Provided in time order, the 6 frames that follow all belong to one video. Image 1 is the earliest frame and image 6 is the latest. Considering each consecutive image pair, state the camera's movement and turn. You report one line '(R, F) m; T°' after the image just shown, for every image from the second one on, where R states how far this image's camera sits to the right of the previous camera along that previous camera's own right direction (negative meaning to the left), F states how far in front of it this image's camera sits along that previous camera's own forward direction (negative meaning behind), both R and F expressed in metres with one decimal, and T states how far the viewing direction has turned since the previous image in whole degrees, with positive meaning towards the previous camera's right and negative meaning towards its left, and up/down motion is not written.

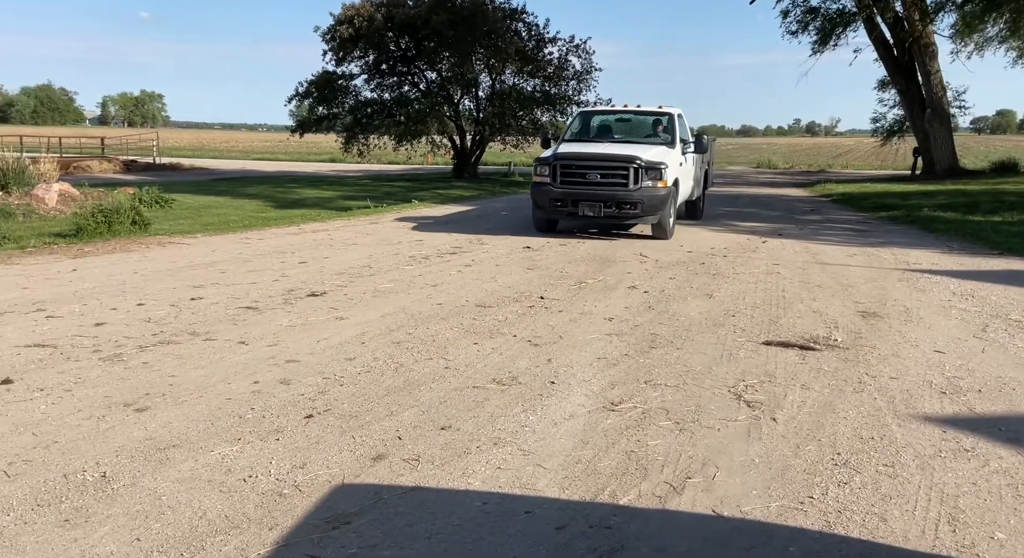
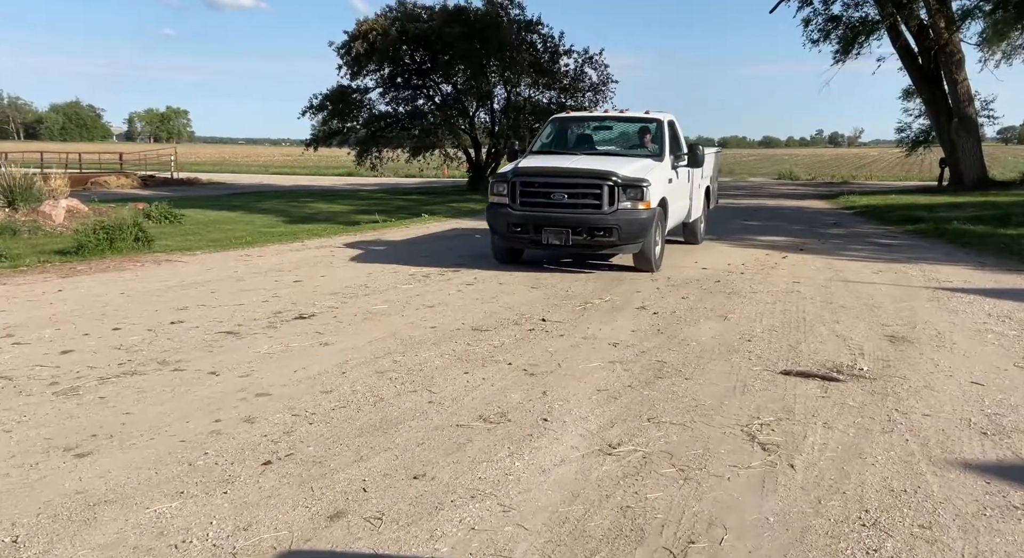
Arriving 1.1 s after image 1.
(+0.2, +0.5) m; -1°
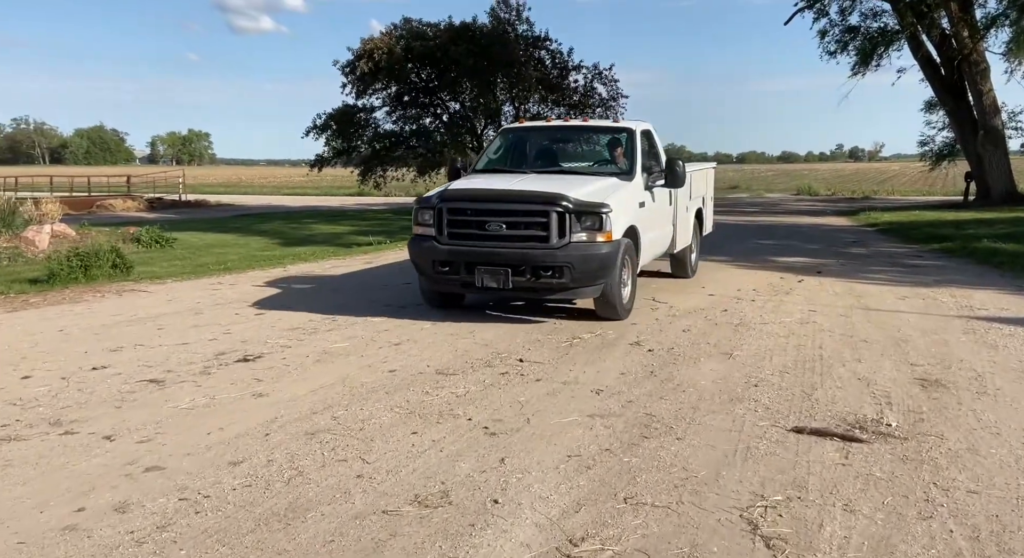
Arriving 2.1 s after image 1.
(+0.4, +0.9) m; -1°
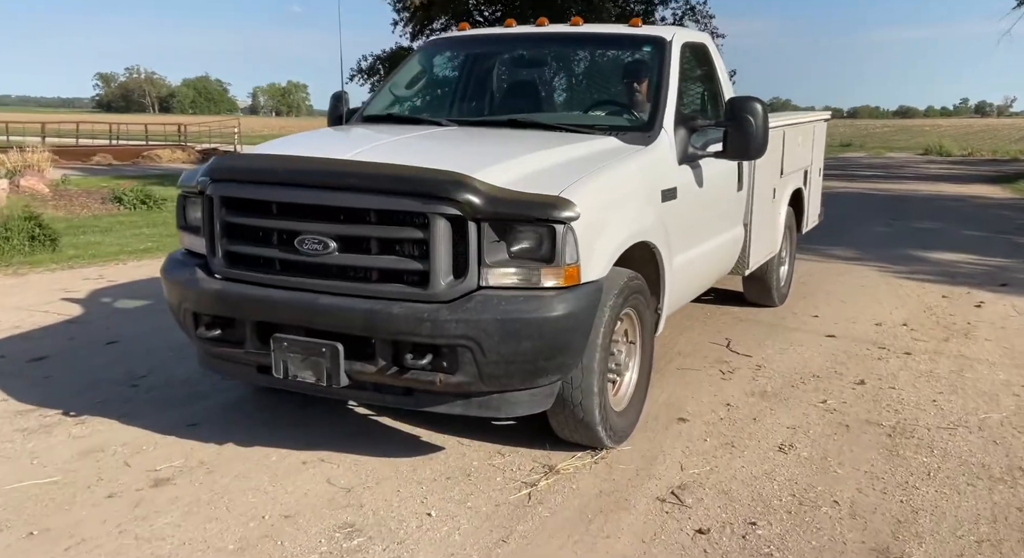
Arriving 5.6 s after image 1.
(+0.8, +4.0) m; -6°
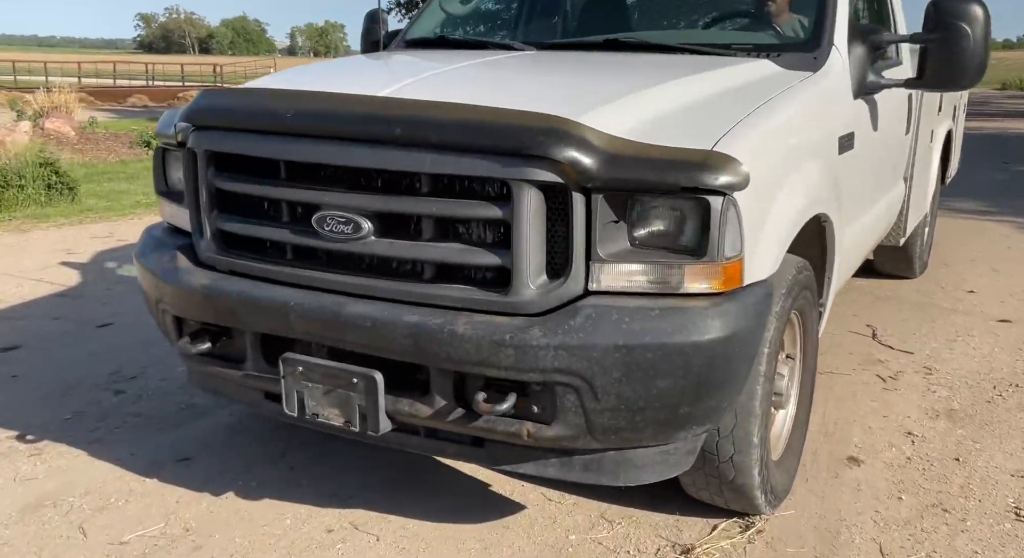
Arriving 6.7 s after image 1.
(-0.2, +1.2) m; -3°
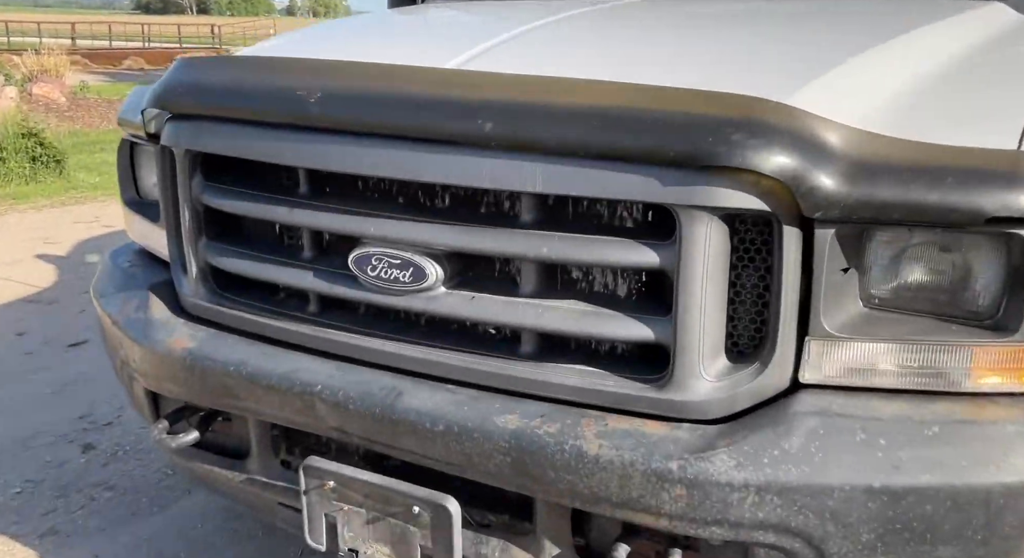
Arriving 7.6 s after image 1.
(-0.3, +0.9) m; 0°
